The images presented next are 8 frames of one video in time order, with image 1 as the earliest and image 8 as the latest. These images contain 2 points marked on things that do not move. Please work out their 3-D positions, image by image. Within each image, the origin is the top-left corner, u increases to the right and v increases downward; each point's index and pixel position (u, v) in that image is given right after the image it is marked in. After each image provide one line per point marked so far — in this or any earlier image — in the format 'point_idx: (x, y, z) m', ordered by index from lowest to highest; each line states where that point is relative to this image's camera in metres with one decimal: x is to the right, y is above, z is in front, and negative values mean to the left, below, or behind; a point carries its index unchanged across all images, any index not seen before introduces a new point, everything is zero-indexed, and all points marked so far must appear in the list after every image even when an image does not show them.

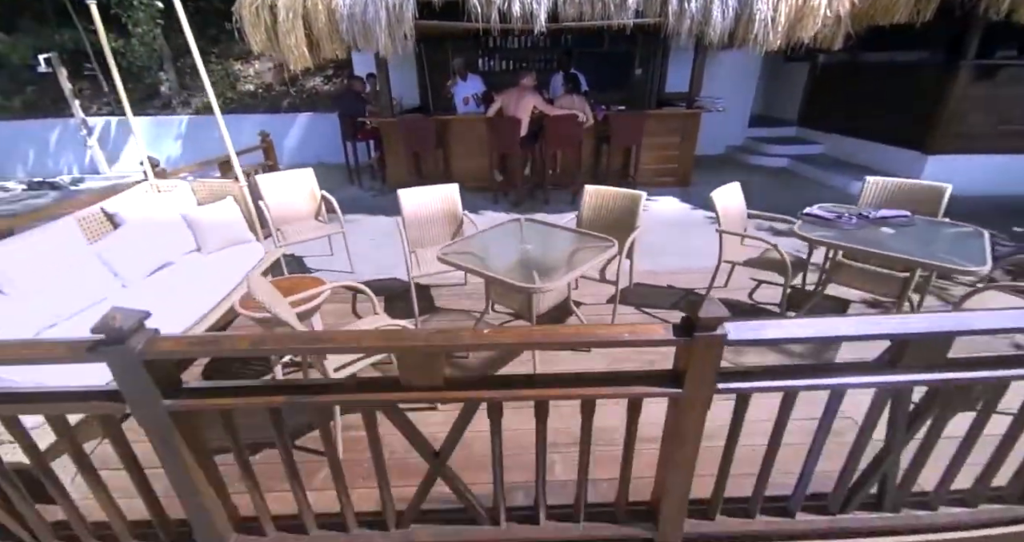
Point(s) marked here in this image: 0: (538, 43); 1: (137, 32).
0: (+0.3, +3.6, +7.2) m
1: (-7.4, +4.7, +8.8) m
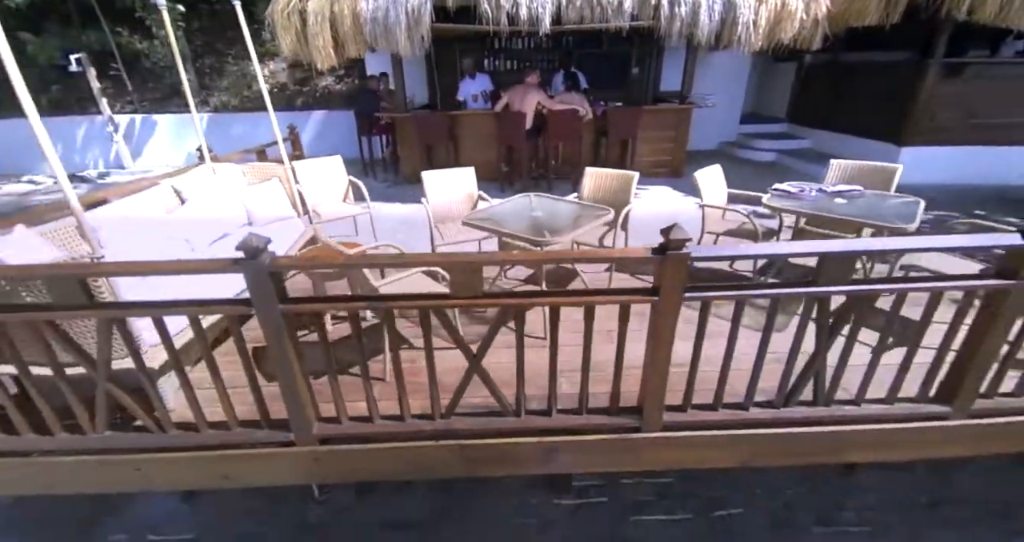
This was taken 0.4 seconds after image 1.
0: (+0.4, +3.9, +7.8) m
1: (-7.3, +4.9, +9.4) m
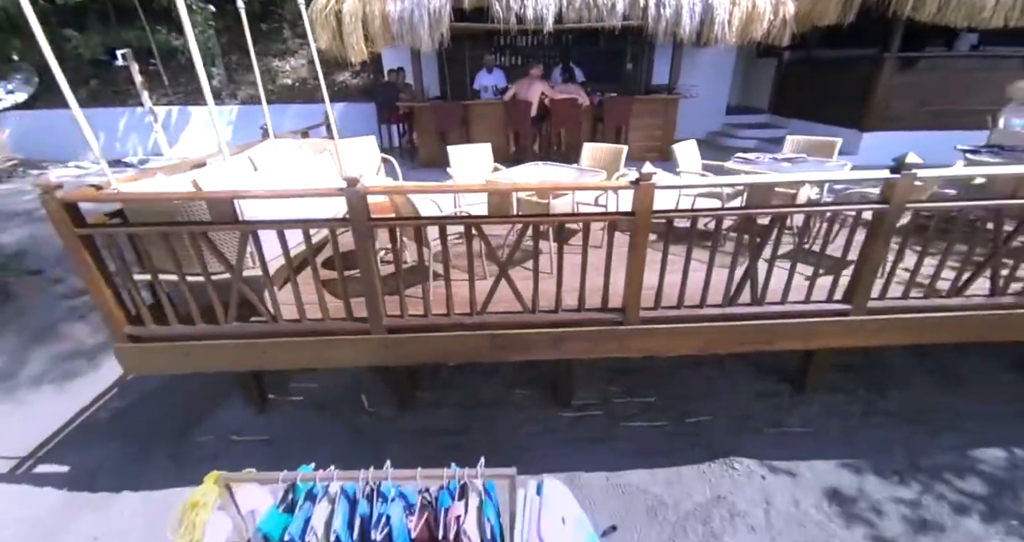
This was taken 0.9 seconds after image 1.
0: (+0.5, +4.3, +8.6) m
1: (-7.2, +5.4, +10.2) m
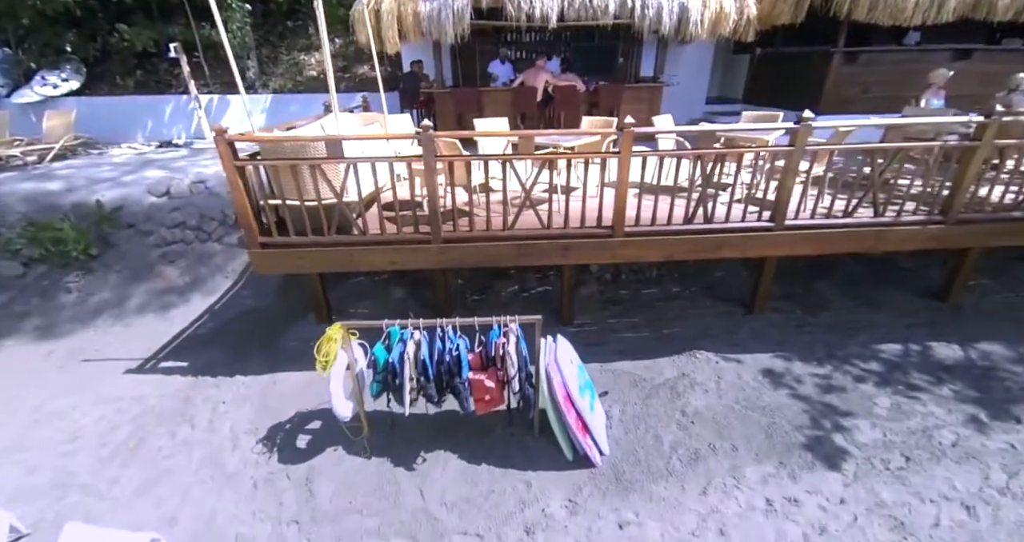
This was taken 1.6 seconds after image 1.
0: (+0.7, +5.1, +9.9) m
1: (-7.1, +6.1, +11.4) m
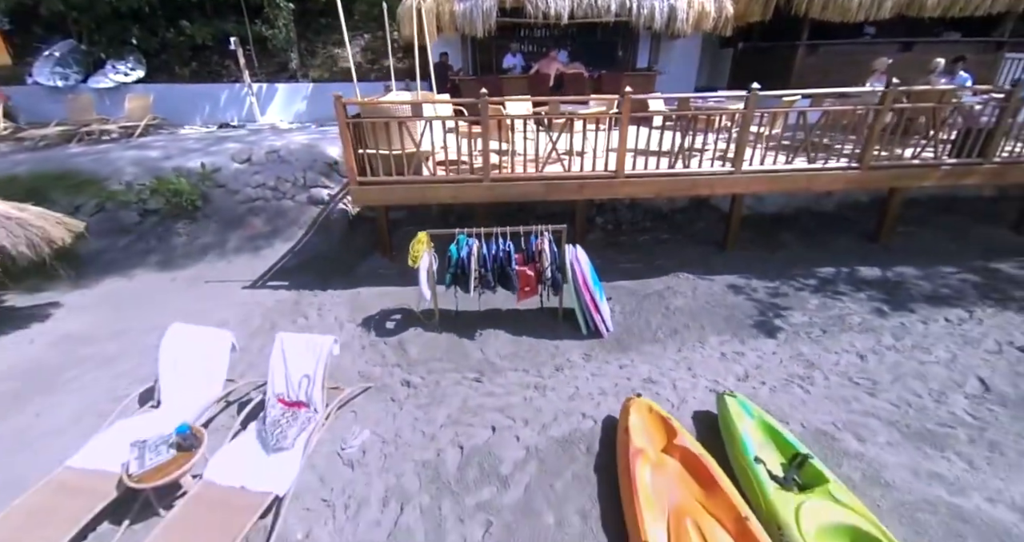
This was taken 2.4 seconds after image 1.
0: (+1.0, +6.0, +11.5) m
1: (-6.7, +7.1, +12.9) m
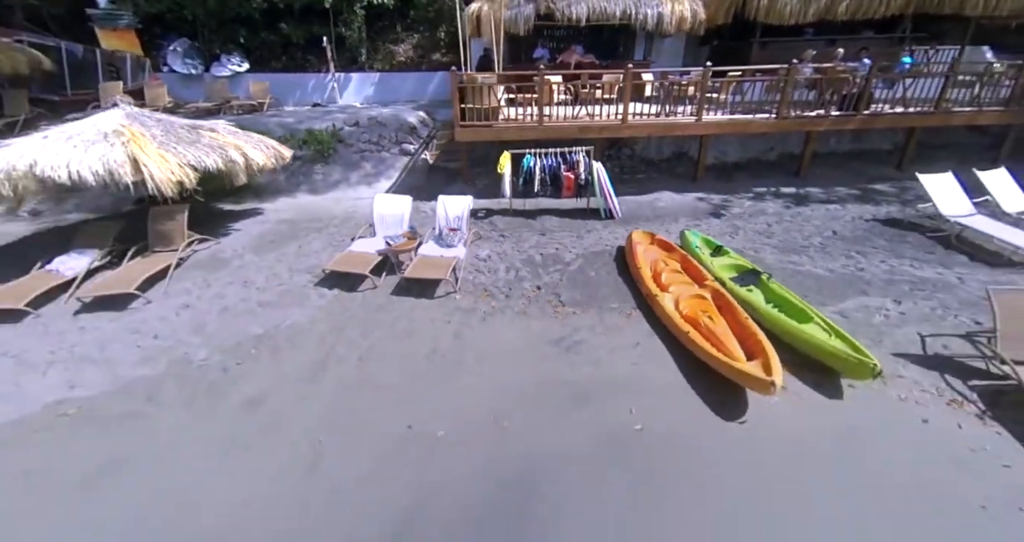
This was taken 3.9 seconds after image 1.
0: (+1.9, +7.9, +15.1) m
1: (-5.8, +8.9, +16.5) m
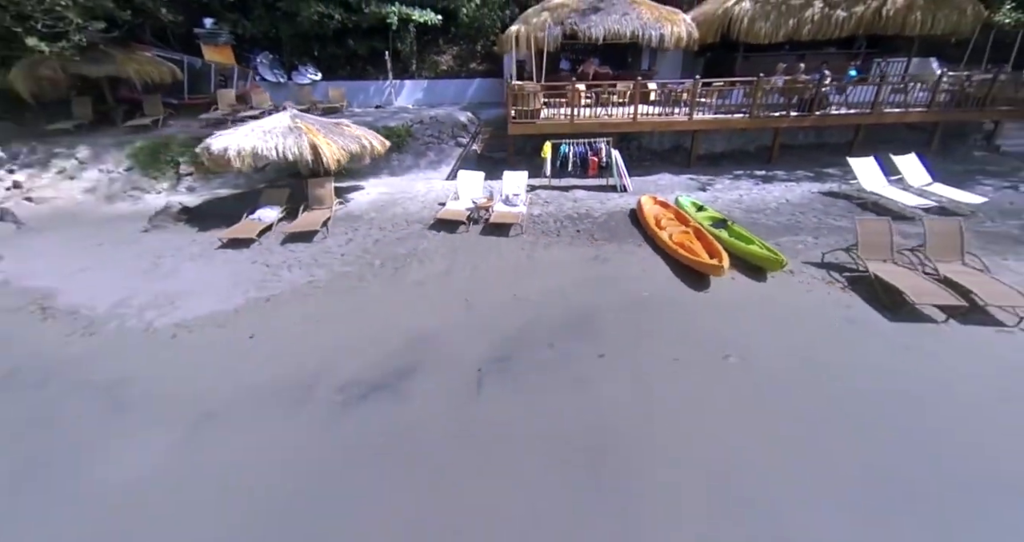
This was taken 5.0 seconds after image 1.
0: (+3.1, +9.0, +18.3) m
1: (-4.6, +10.1, +19.8) m
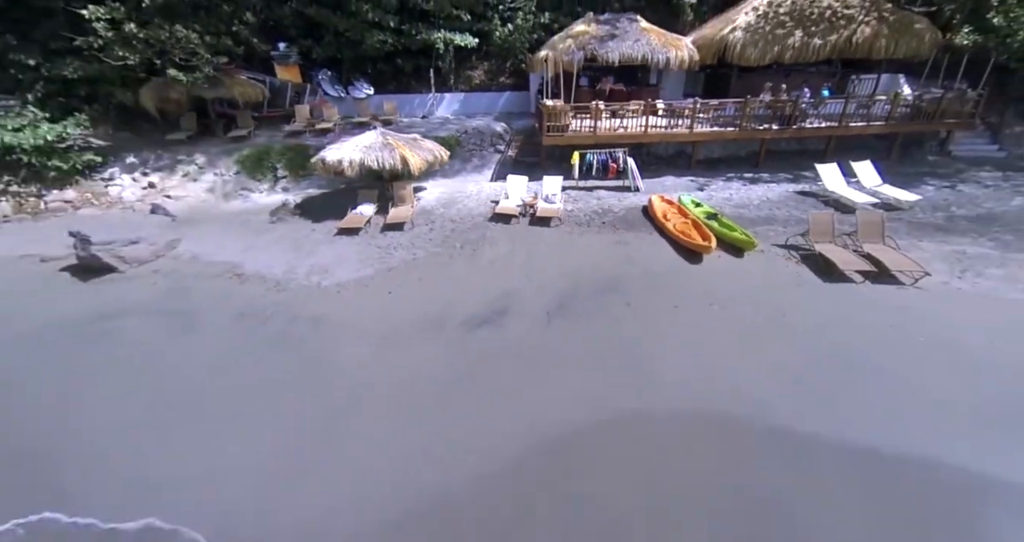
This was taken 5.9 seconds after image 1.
0: (+4.4, +9.7, +21.3) m
1: (-3.4, +10.7, +22.8) m
